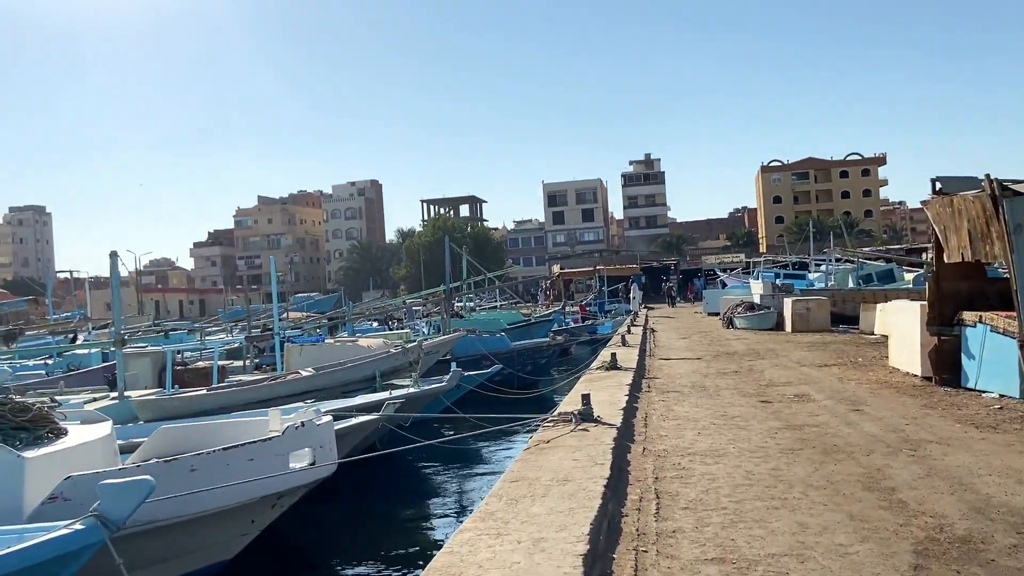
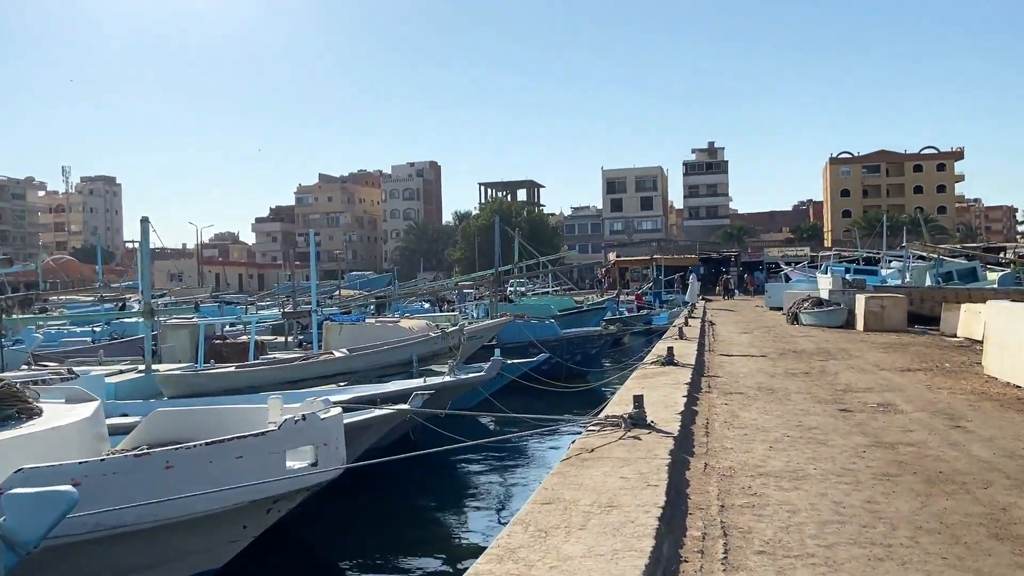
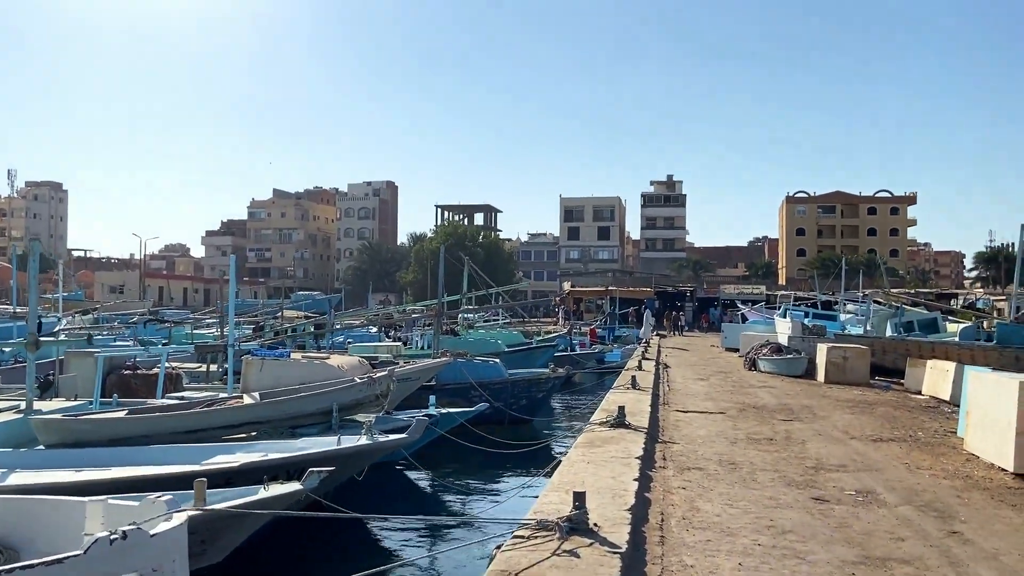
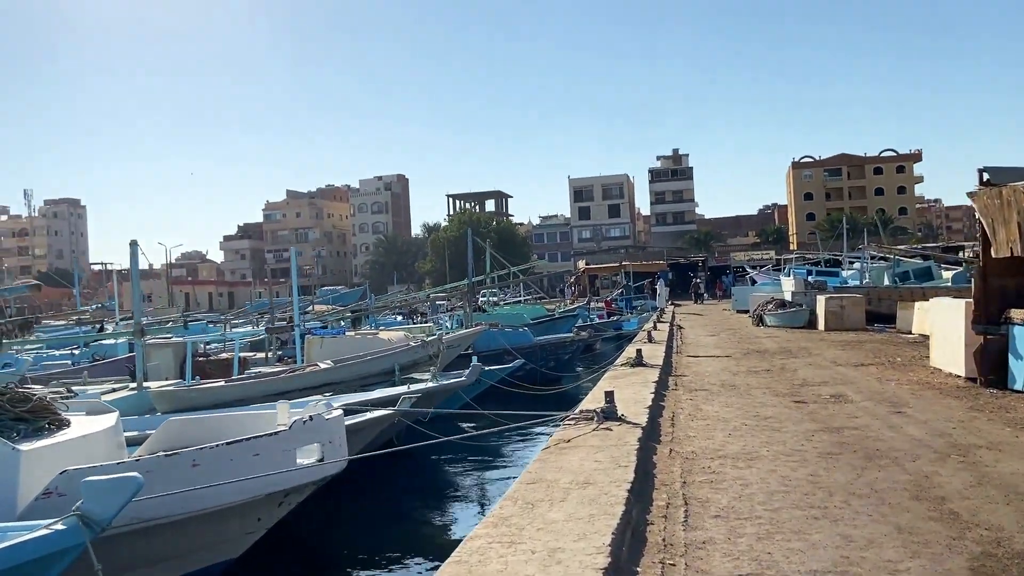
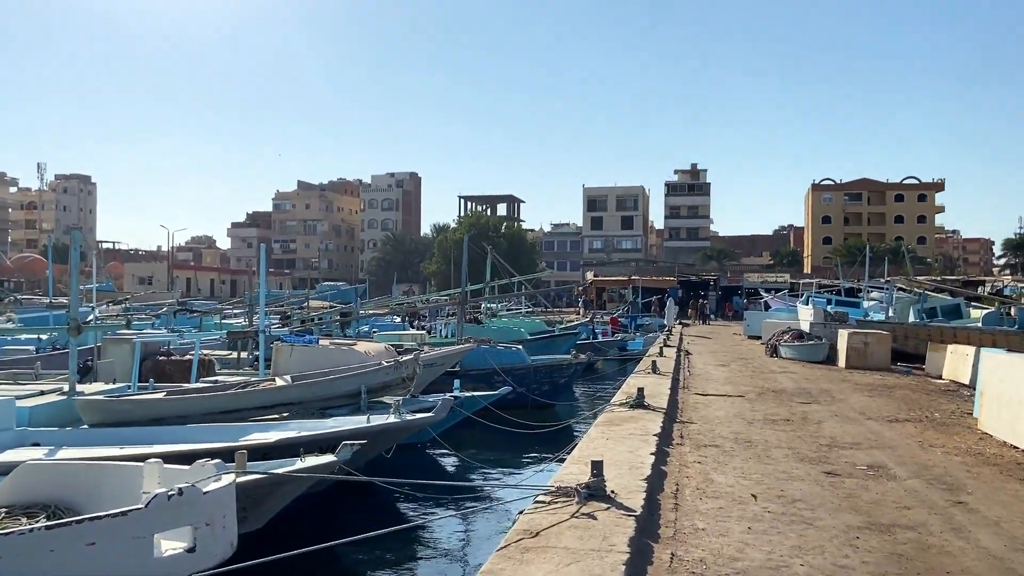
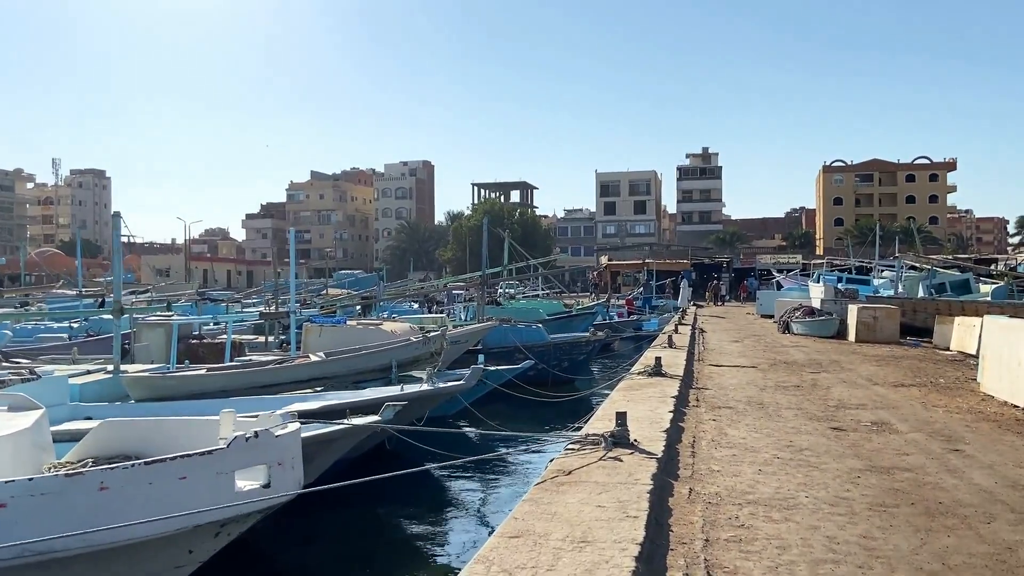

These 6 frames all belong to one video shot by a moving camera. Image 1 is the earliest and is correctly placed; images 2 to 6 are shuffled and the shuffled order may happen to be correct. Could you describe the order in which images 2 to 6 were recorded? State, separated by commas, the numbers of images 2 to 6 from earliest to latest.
4, 2, 6, 5, 3
